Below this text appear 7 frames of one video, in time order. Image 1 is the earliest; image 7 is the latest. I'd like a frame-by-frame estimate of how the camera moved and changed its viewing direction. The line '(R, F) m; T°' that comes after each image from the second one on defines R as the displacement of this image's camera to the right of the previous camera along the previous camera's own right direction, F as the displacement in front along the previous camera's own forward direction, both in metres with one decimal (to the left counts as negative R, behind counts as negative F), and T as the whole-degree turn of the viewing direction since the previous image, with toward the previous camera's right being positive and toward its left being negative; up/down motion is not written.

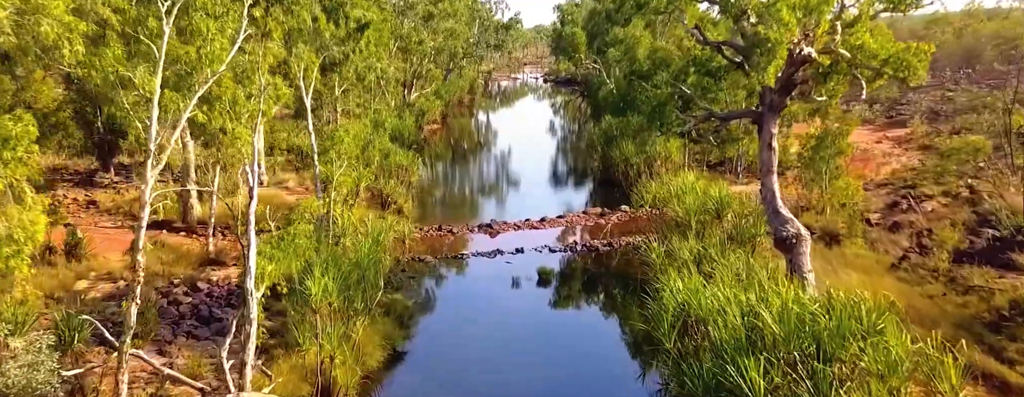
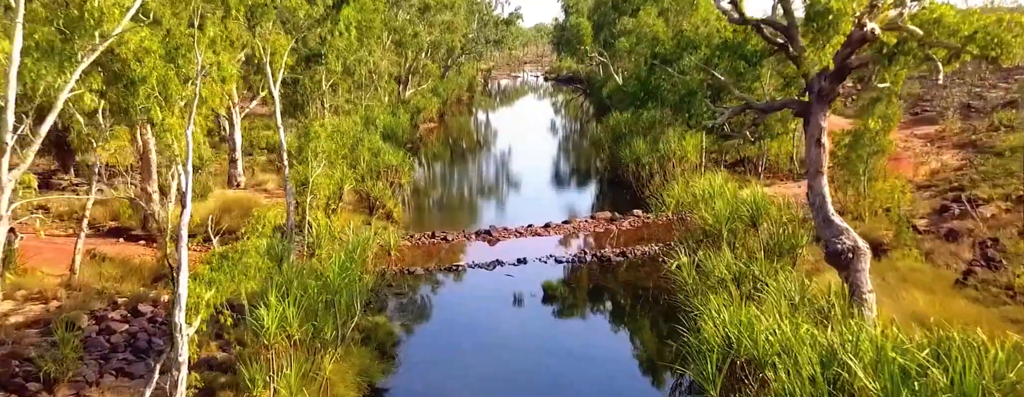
(0.0, +1.8) m; 0°
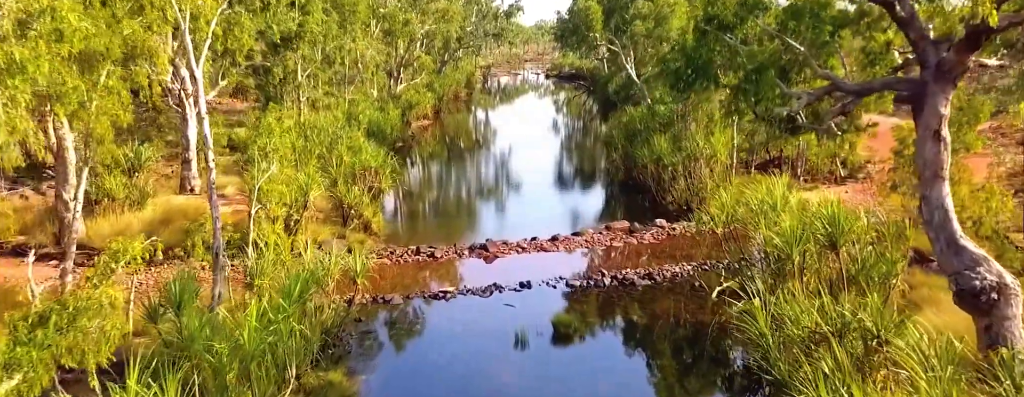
(0.0, +2.8) m; 0°
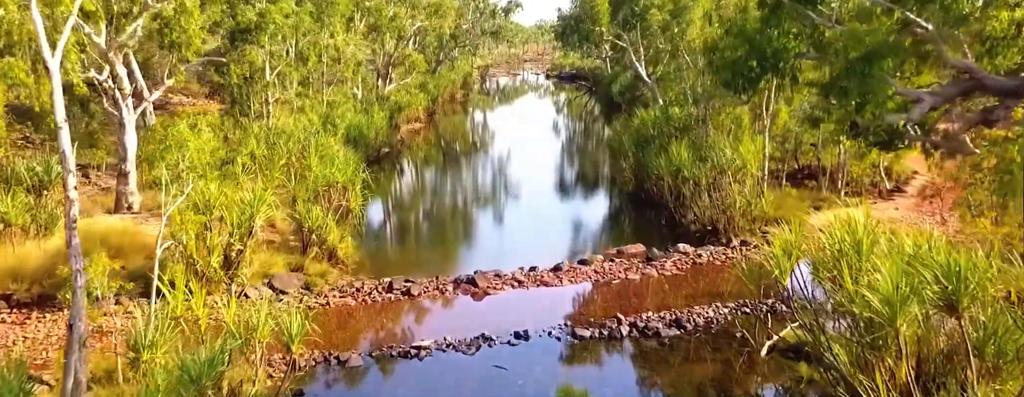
(+0.1, +2.5) m; 0°
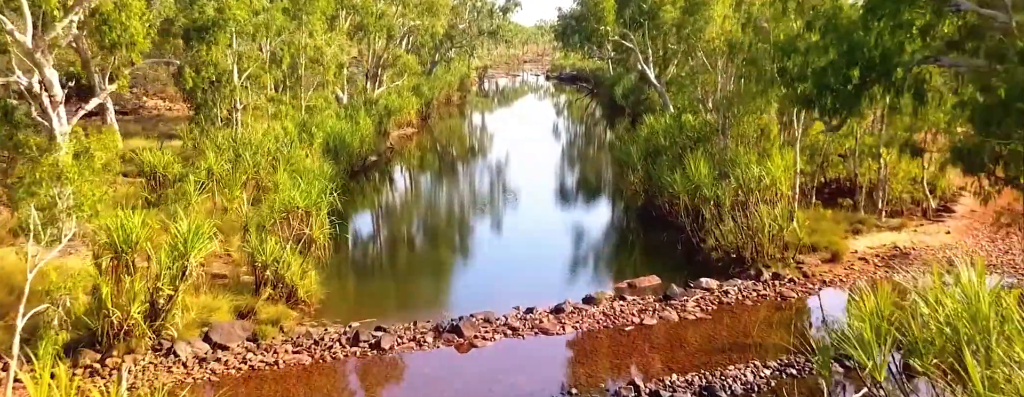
(+0.1, +2.0) m; 0°
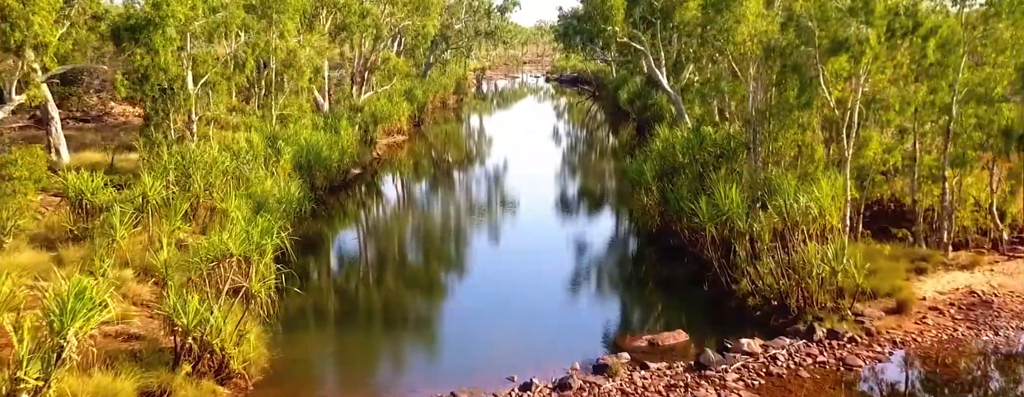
(+0.1, +2.3) m; 0°
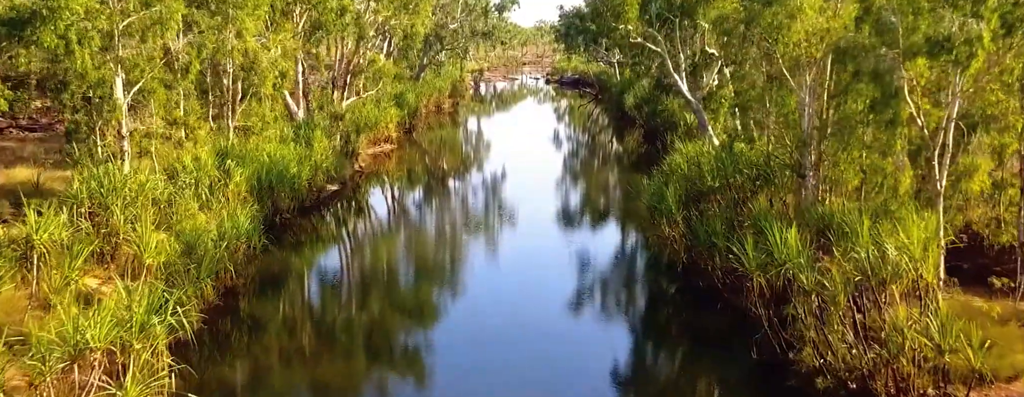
(+0.1, +2.6) m; 0°
